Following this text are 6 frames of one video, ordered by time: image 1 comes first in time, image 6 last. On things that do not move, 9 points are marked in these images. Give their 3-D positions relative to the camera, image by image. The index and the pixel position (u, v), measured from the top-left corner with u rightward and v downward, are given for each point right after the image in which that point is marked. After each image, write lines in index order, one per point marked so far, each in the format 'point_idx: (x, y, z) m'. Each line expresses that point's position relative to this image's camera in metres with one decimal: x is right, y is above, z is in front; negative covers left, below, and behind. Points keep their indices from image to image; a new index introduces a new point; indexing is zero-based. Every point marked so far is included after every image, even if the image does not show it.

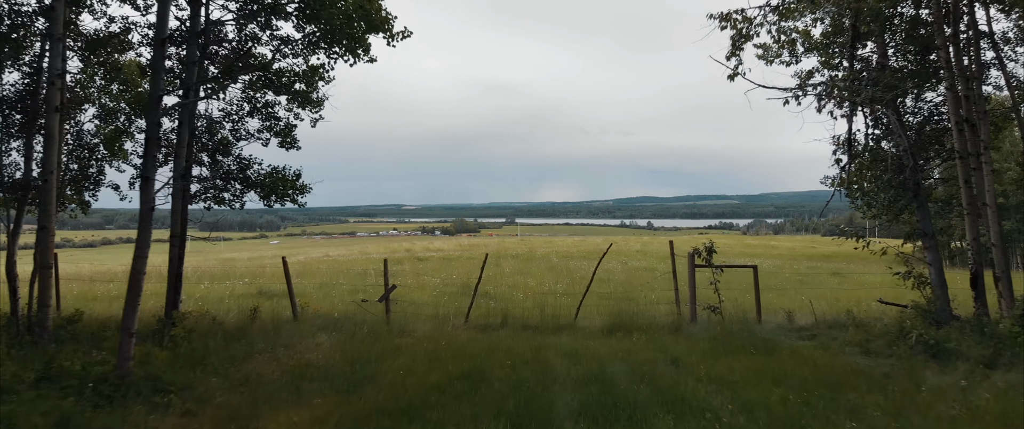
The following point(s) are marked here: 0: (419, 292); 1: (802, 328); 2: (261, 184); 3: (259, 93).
0: (-2.3, -1.9, +12.1) m
1: (+4.9, -1.9, +8.2) m
2: (-4.0, +0.5, +7.8) m
3: (-4.3, +2.0, +8.2) m
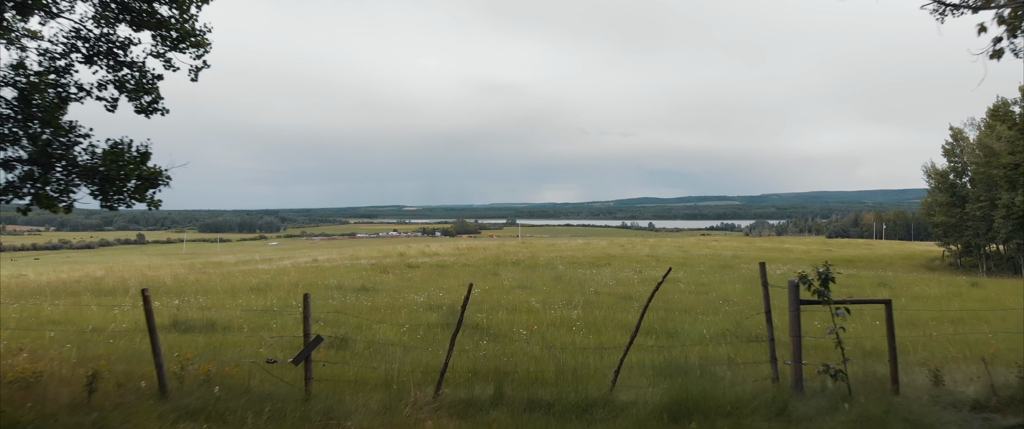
0: (-2.3, -2.0, +9.0) m
1: (+4.9, -2.0, +5.1) m
2: (-4.0, +0.4, +4.7) m
3: (-4.3, +2.0, +5.1) m
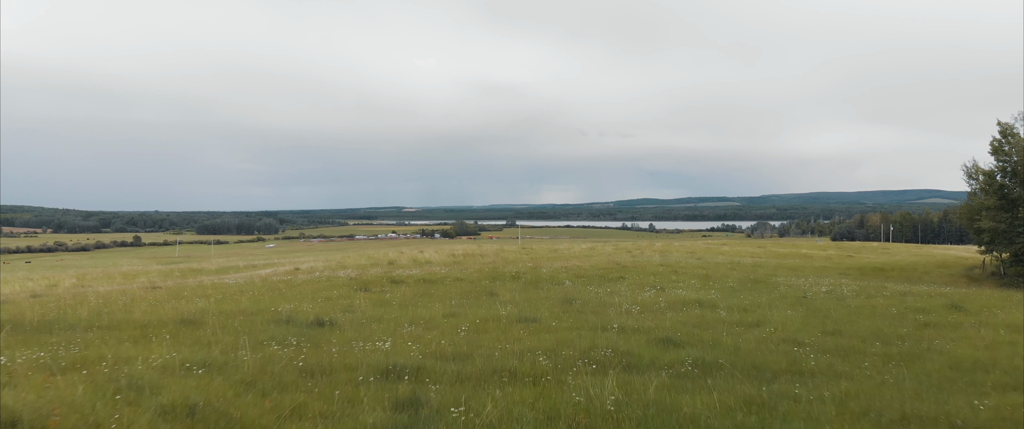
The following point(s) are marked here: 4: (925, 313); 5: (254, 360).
0: (-2.3, -2.3, +5.3) m
1: (+4.9, -2.3, +1.5) m
2: (-4.1, +0.1, +1.1) m
3: (-4.3, +1.7, +1.5) m
4: (+13.9, -3.3, +16.4) m
5: (-4.5, -2.5, +8.5) m
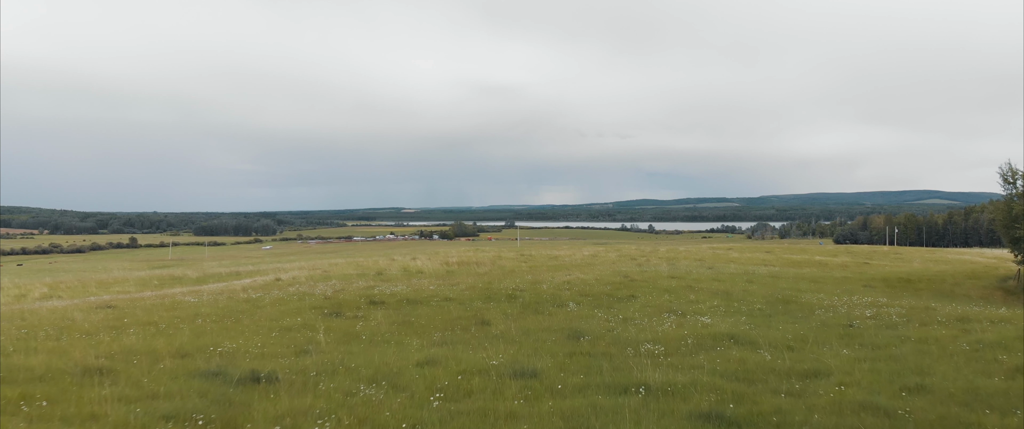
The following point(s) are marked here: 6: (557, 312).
0: (-2.5, -2.7, +2.5) m
1: (+4.7, -2.7, -1.4) m
2: (-4.2, -0.3, -1.8) m
3: (-4.4, +1.2, -1.4) m
4: (+13.7, -3.8, +13.5) m
5: (-4.7, -2.9, +5.6) m
6: (+1.6, -3.5, +17.3) m
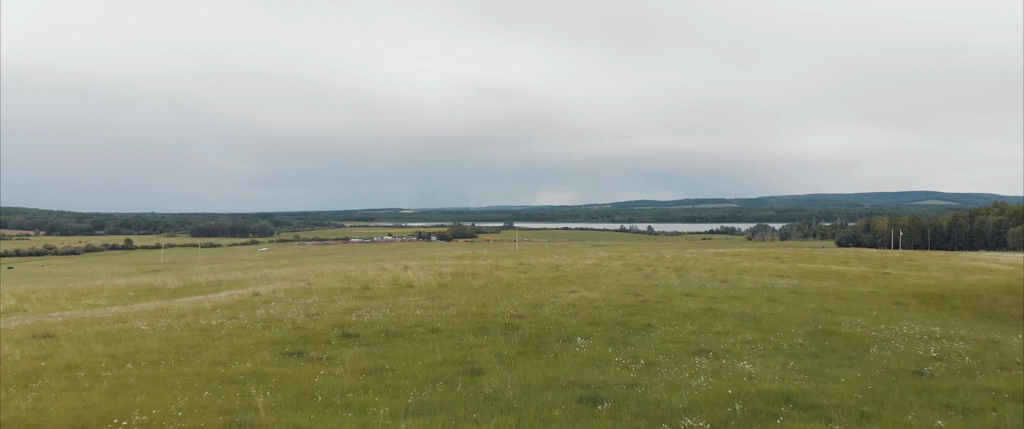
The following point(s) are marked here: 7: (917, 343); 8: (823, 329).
0: (-2.5, -3.3, -0.5) m
1: (+4.7, -3.3, -4.3) m
2: (-4.2, -0.9, -4.8) m
3: (-4.5, +0.6, -4.4) m
4: (+13.6, -4.4, +10.6) m
5: (-4.7, -3.5, +2.6) m
6: (+1.5, -4.1, +14.4) m
7: (+14.2, -4.5, +17.2) m
8: (+12.2, -4.5, +19.2) m
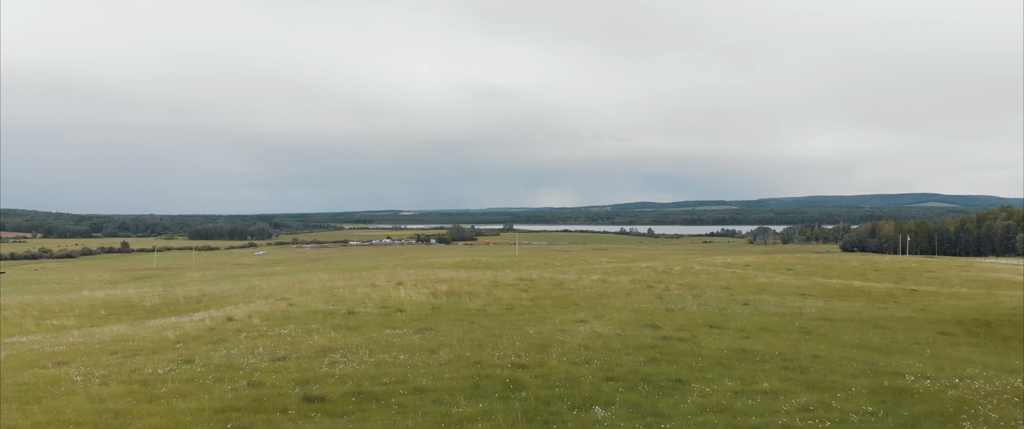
0: (-2.5, -4.3, -3.7) m
1: (+4.8, -4.3, -7.5) m
2: (-4.2, -1.8, -8.0) m
3: (-4.4, -0.3, -7.6) m
4: (+13.7, -5.4, +7.4) m
5: (-4.7, -4.5, -0.6) m
6: (+1.6, -5.1, +11.2) m
7: (+14.3, -5.5, +14.0) m
8: (+12.2, -5.5, +16.0) m
